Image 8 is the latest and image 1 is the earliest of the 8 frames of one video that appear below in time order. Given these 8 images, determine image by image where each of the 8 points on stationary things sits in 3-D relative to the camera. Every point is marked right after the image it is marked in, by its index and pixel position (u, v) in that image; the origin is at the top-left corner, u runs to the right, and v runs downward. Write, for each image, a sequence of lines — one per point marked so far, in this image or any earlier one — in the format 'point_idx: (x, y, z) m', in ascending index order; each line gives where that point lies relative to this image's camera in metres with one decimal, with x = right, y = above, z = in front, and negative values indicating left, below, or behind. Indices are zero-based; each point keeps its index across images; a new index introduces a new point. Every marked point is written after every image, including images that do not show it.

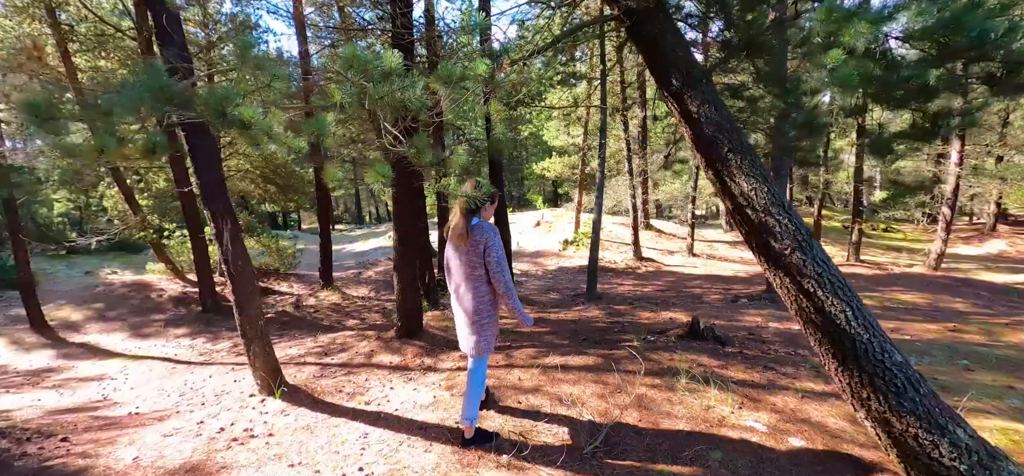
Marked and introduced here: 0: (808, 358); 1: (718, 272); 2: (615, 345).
0: (+3.0, -1.3, +4.3) m
1: (+5.5, -0.9, +11.6) m
2: (+1.1, -1.2, +4.7) m
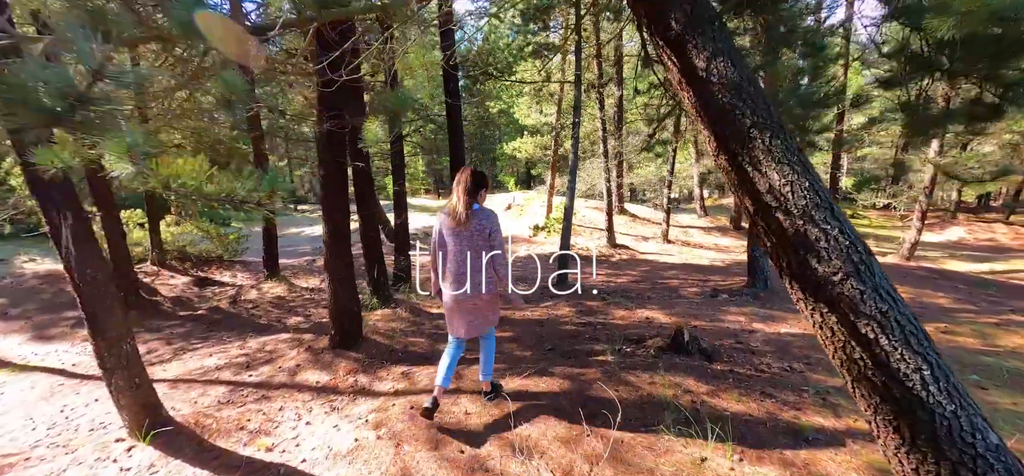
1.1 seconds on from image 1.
0: (+2.6, -1.3, +3.7) m
1: (+4.6, -0.6, +11.1) m
2: (+0.7, -1.1, +4.0) m
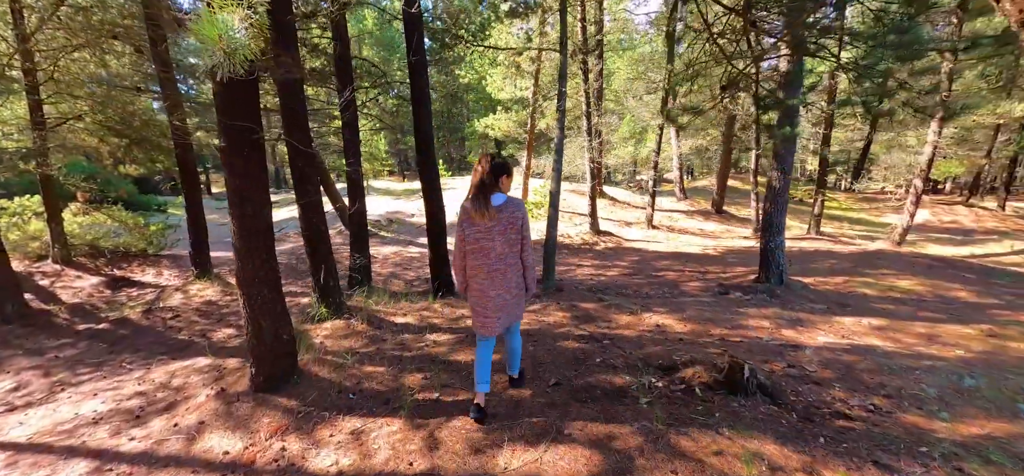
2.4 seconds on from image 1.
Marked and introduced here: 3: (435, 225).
0: (+2.5, -1.2, +2.8) m
1: (+4.1, -0.3, +10.2) m
2: (+0.7, -1.1, +2.9) m
3: (-1.1, +0.3, +6.4) m
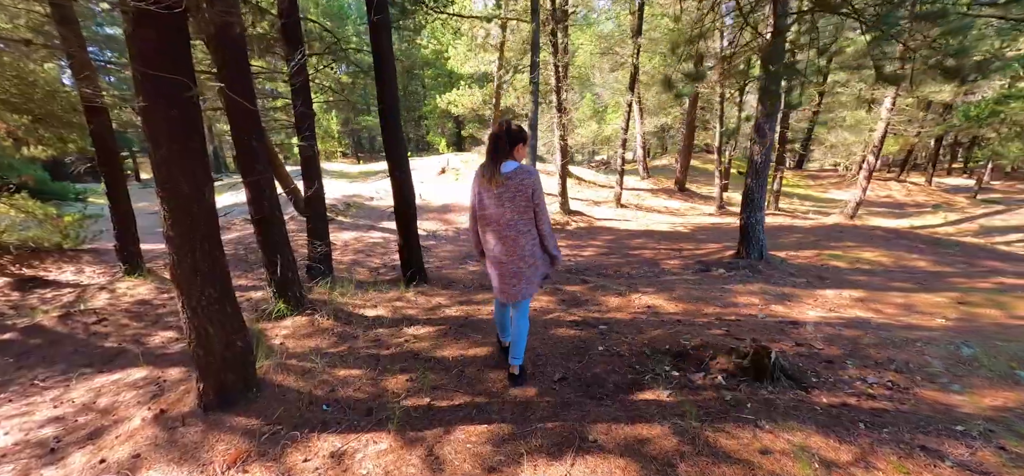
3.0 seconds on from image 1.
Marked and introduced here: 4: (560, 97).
0: (+2.6, -1.0, +2.7) m
1: (+3.3, +0.3, +10.2) m
2: (+0.7, -1.0, +2.6) m
3: (-1.5, +0.5, +5.8) m
4: (+1.2, +3.4, +10.5) m
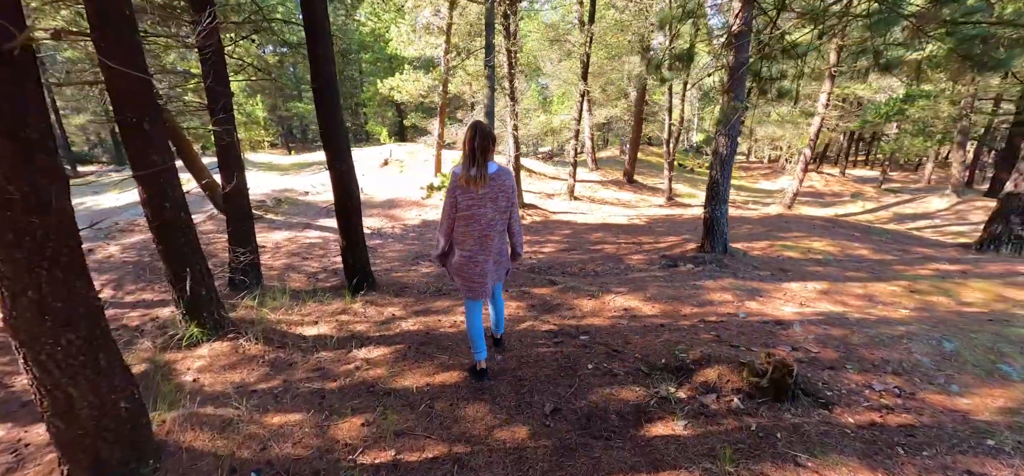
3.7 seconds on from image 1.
0: (+2.5, -1.0, +2.5) m
1: (+2.3, +0.4, +10.0) m
2: (+0.7, -1.0, +2.2) m
3: (-1.9, +0.4, +5.1) m
4: (0.0, +3.5, +10.0) m
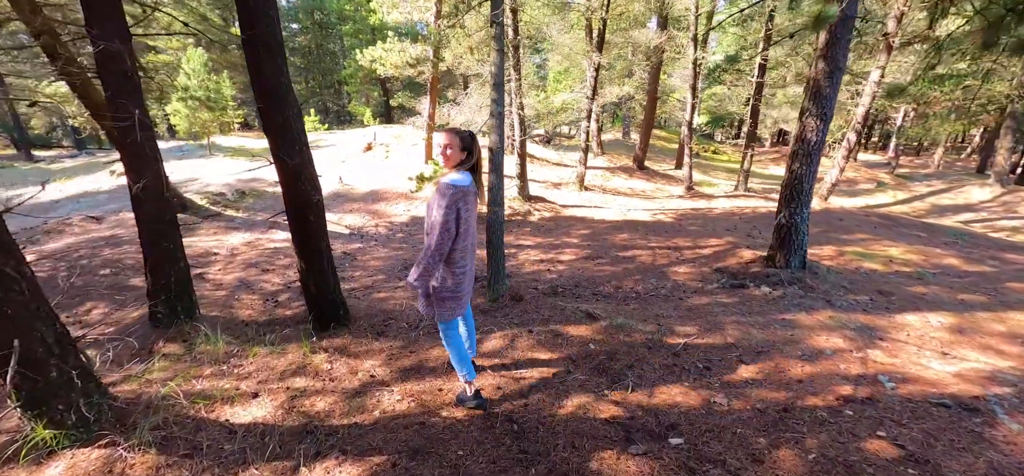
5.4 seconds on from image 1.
0: (+2.8, -1.3, +1.2) m
1: (+2.4, +0.4, +8.6) m
2: (+1.0, -1.3, +0.8) m
3: (-1.7, +0.3, +3.6) m
4: (+0.1, +3.5, +8.4) m
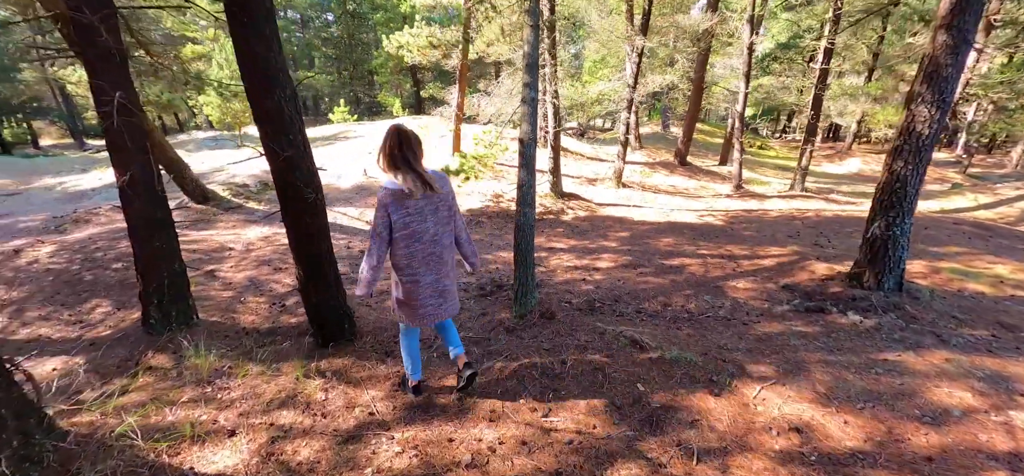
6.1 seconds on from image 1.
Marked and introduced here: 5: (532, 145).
0: (+2.8, -1.5, +0.3) m
1: (+2.9, +0.4, +7.8) m
2: (+0.9, -1.5, +0.1) m
3: (-1.5, +0.2, +3.0) m
4: (+0.7, +3.5, +7.7) m
5: (+0.1, +1.0, +4.8) m
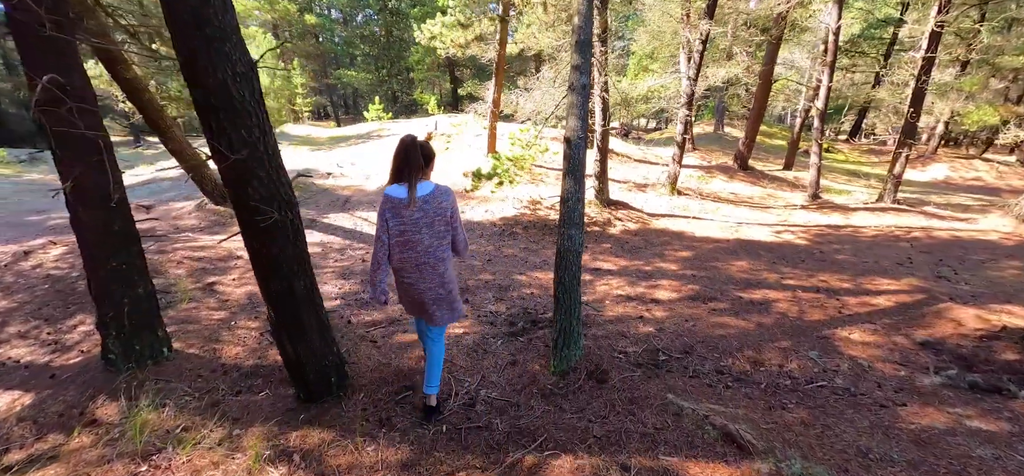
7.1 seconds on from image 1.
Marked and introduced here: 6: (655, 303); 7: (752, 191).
0: (+2.8, -1.8, -0.8) m
1: (+3.5, +0.1, +6.6) m
2: (+0.9, -1.7, -0.9) m
3: (-1.3, 0.0, +2.2) m
4: (+1.4, +3.3, +6.7) m
5: (+0.5, +0.8, +3.8) m
6: (+1.4, -0.6, +4.2) m
7: (+5.4, +1.1, +9.8) m
